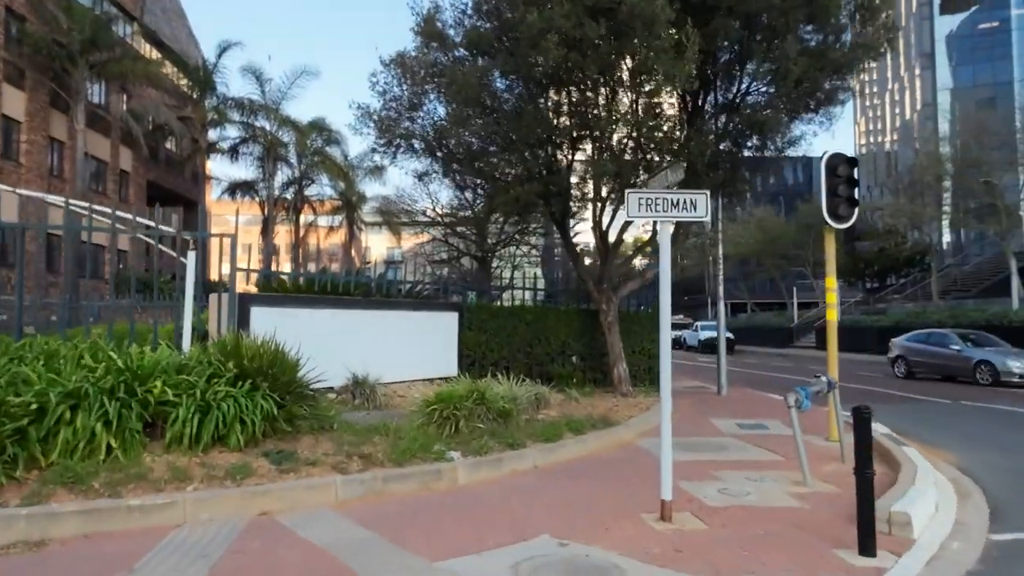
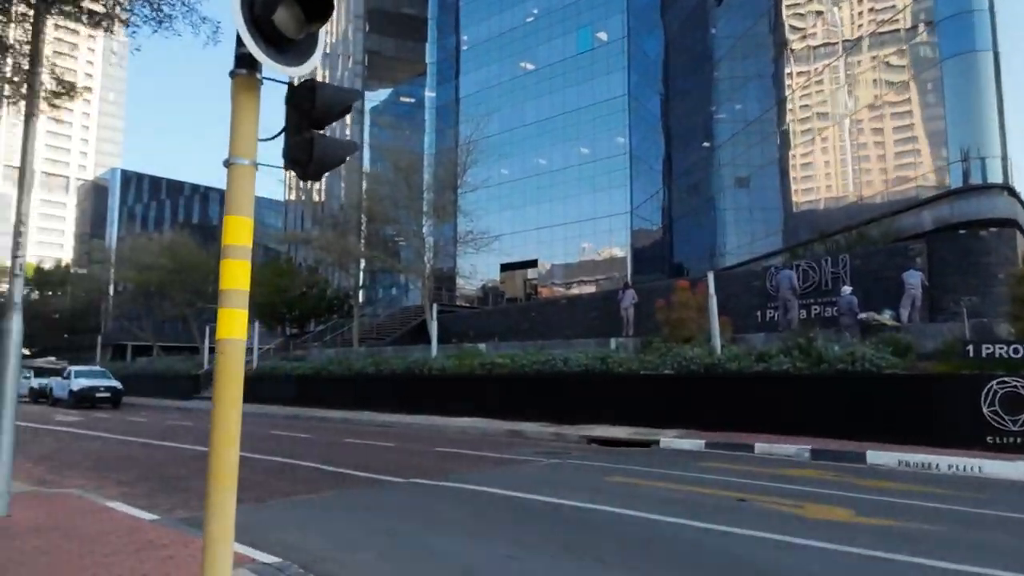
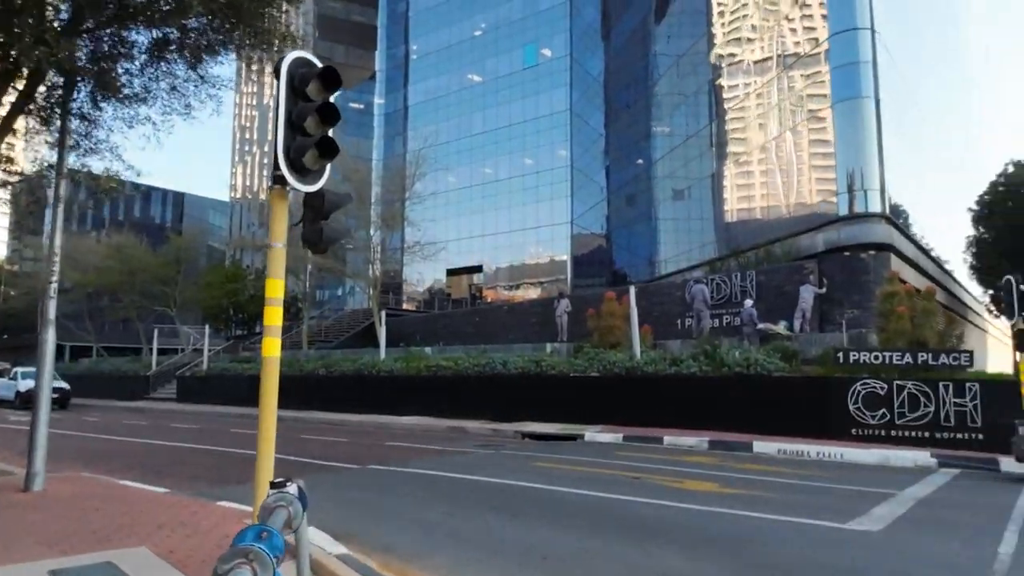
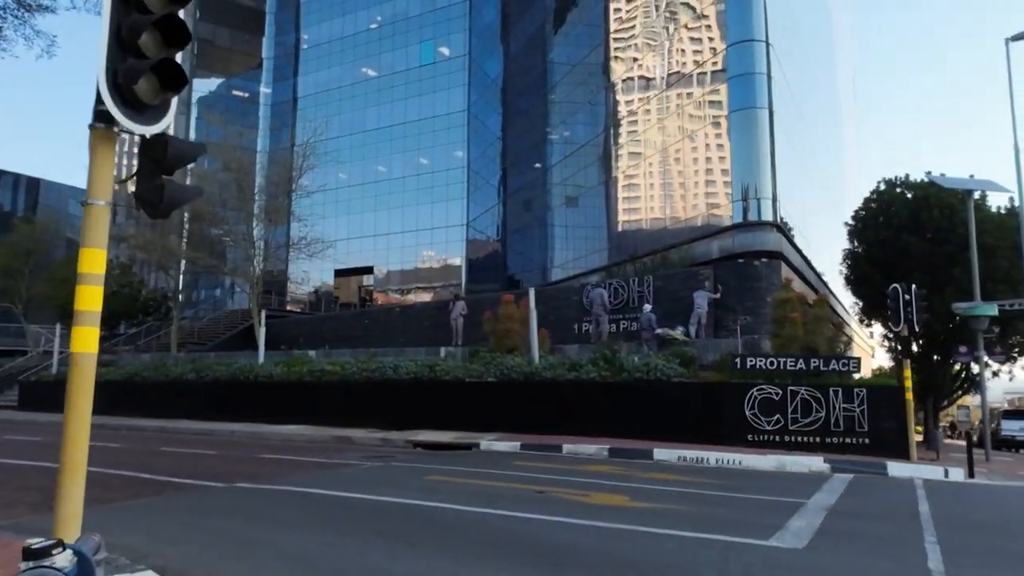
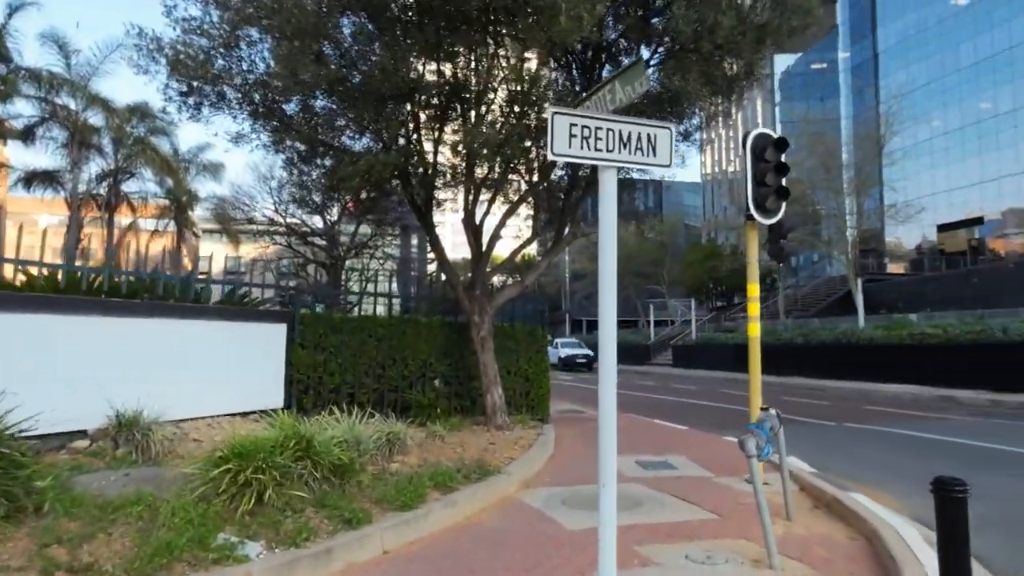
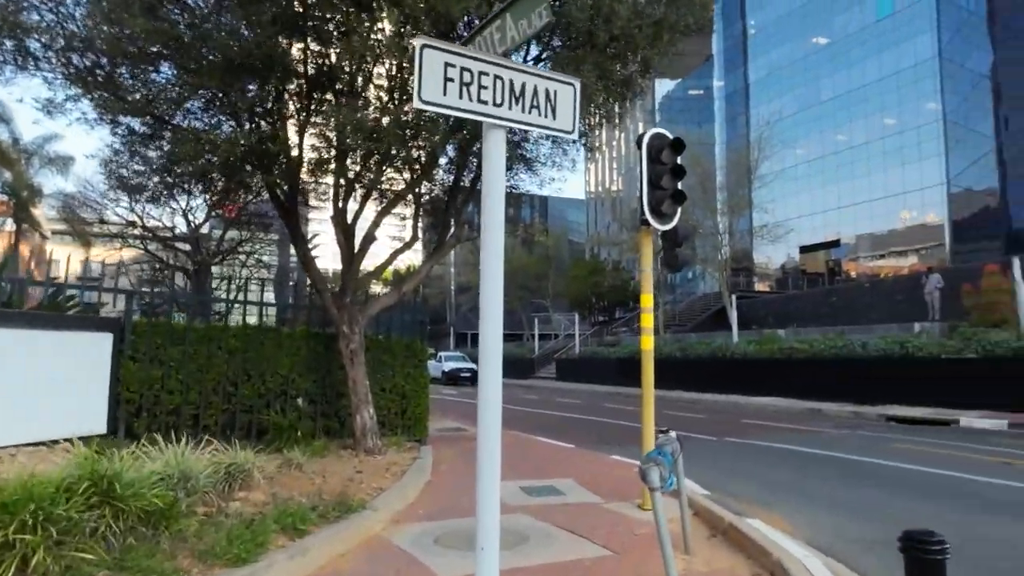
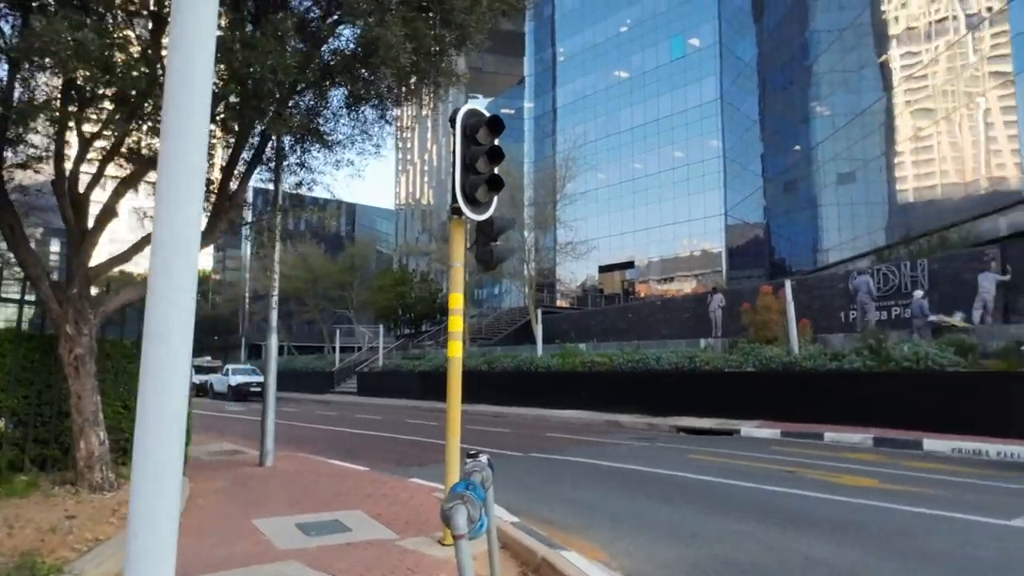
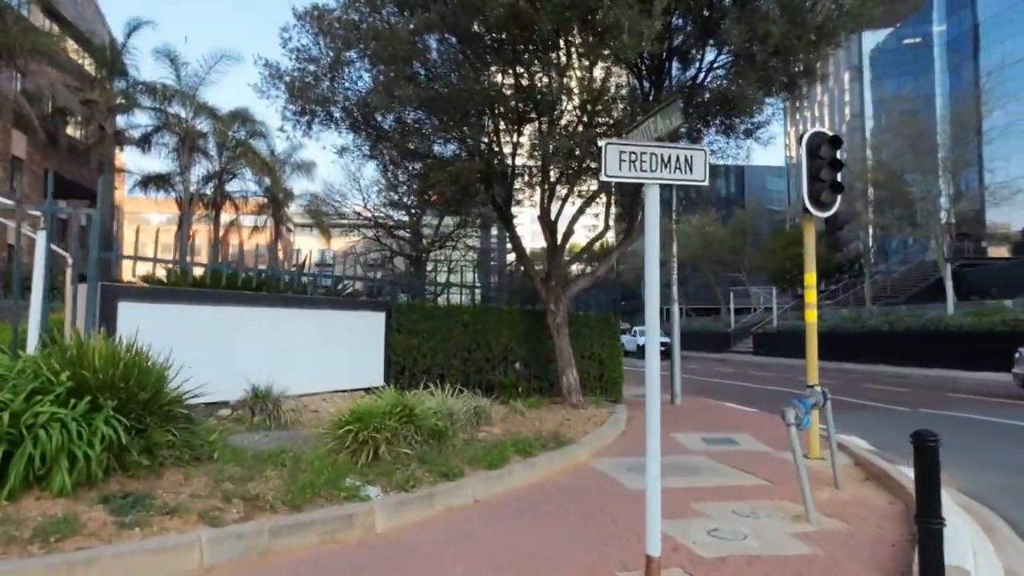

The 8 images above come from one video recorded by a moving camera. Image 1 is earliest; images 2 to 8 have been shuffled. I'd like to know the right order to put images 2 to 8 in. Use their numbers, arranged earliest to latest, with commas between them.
8, 5, 6, 7, 3, 4, 2
